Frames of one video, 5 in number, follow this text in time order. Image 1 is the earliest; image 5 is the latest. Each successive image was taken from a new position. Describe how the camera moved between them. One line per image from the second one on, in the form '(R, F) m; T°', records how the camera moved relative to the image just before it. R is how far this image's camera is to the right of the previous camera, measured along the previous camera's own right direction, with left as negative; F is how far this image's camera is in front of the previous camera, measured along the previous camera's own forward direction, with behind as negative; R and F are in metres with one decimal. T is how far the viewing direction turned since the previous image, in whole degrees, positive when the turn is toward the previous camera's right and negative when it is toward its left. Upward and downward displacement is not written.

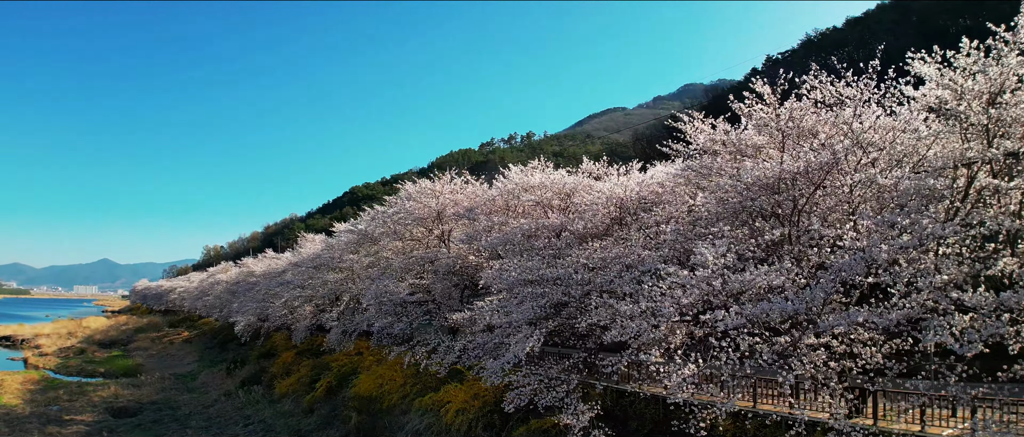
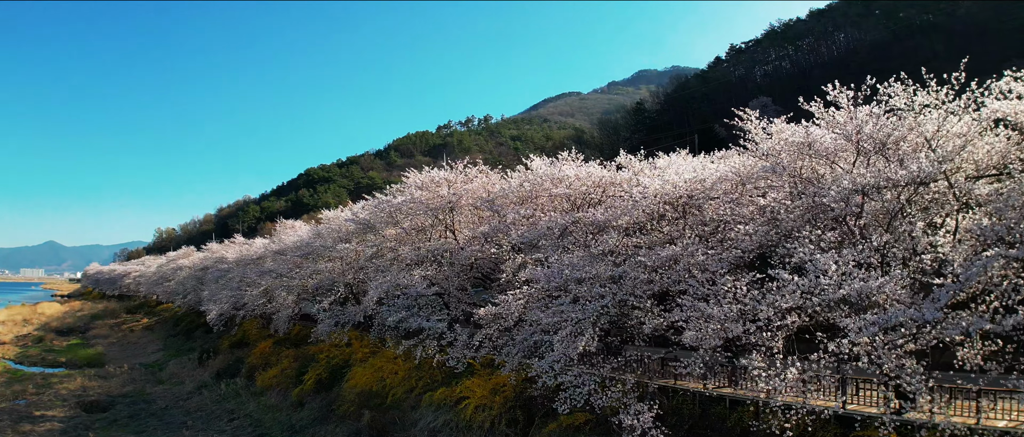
(-1.0, +0.3) m; +4°
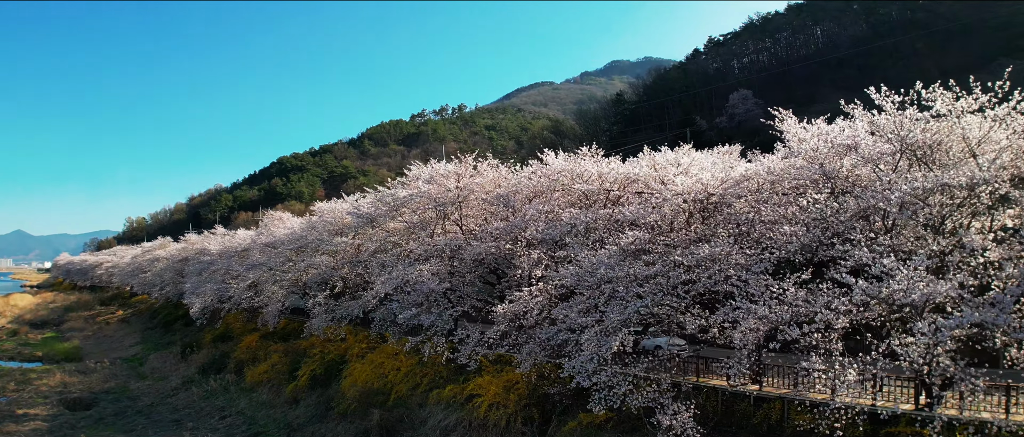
(-0.6, +0.2) m; +2°
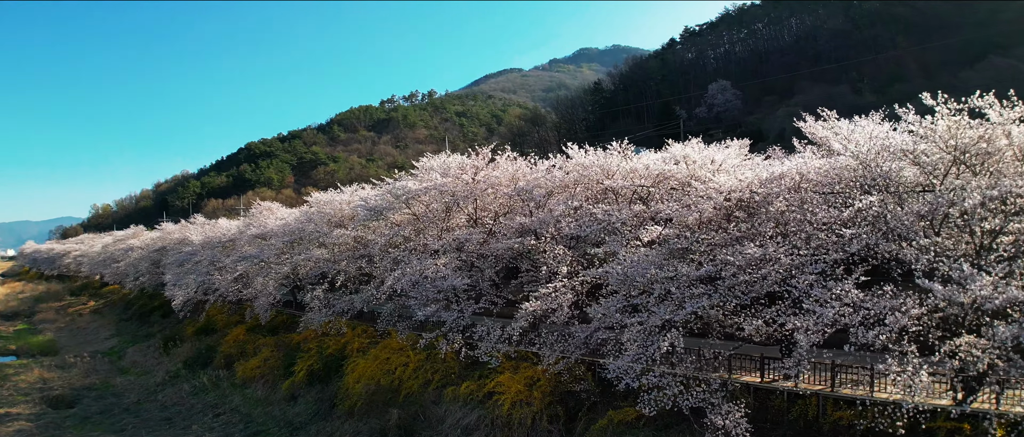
(-0.8, +0.2) m; +3°
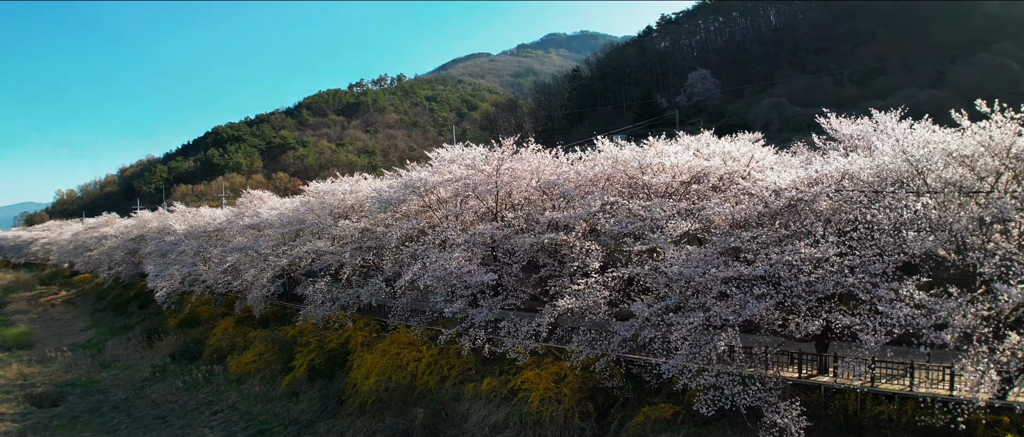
(-0.9, +0.2) m; +3°
